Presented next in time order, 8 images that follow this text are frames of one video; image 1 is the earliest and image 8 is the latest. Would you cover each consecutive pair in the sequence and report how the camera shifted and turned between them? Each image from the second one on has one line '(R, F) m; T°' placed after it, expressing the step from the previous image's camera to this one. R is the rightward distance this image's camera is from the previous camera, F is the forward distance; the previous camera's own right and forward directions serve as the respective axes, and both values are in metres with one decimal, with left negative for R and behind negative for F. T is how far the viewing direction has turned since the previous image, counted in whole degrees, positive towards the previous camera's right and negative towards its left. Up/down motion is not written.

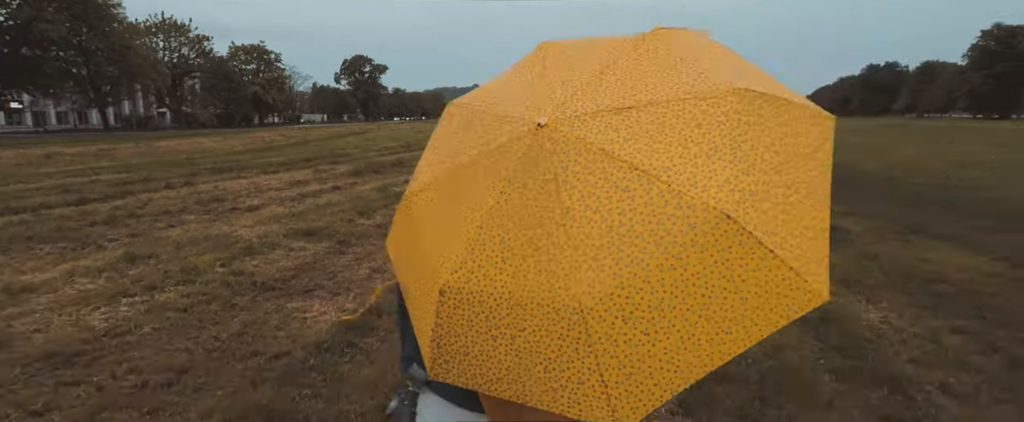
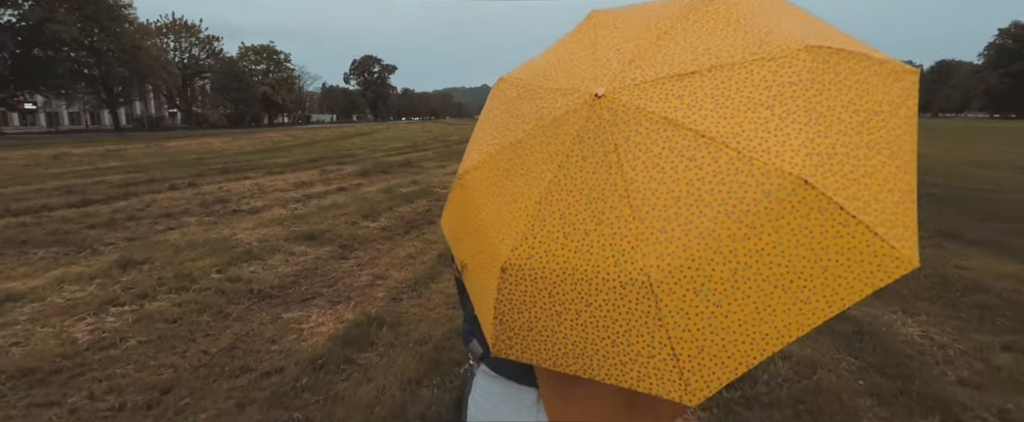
(0.0, +0.3) m; -1°
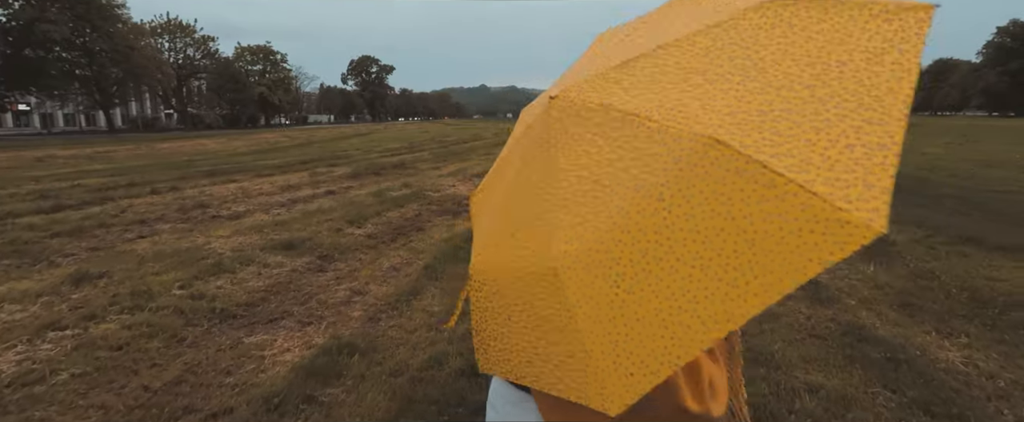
(+0.1, +0.4) m; 0°
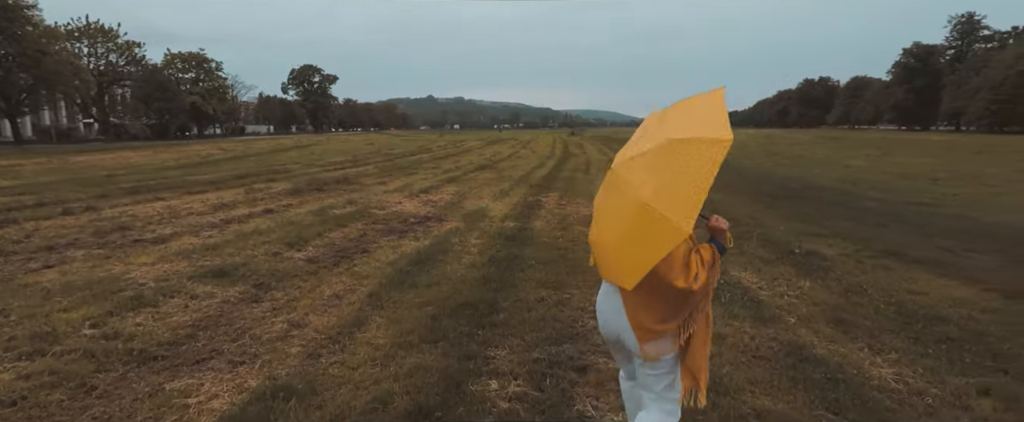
(0.0, +0.1) m; +6°
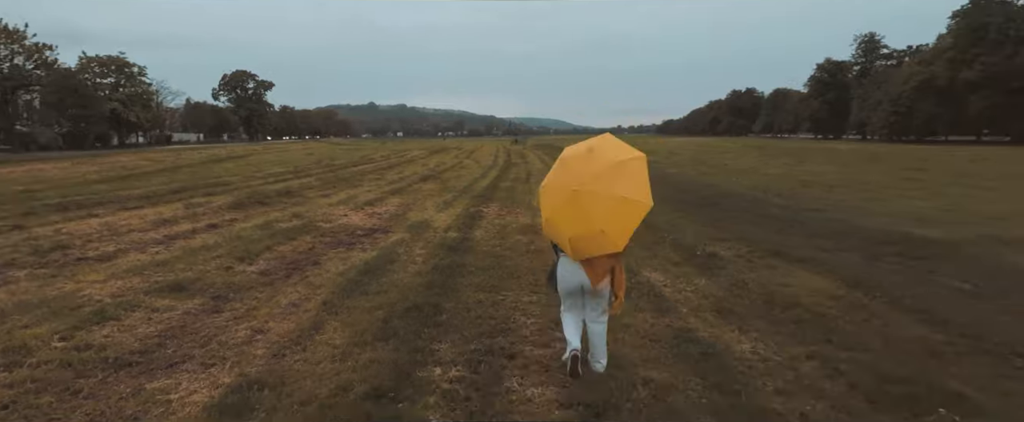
(+0.1, -0.8) m; +6°
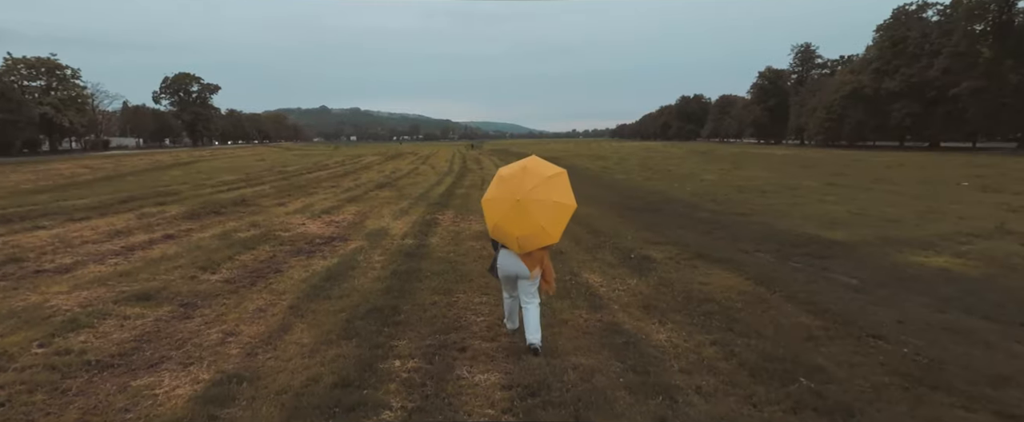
(+0.1, -0.7) m; +5°
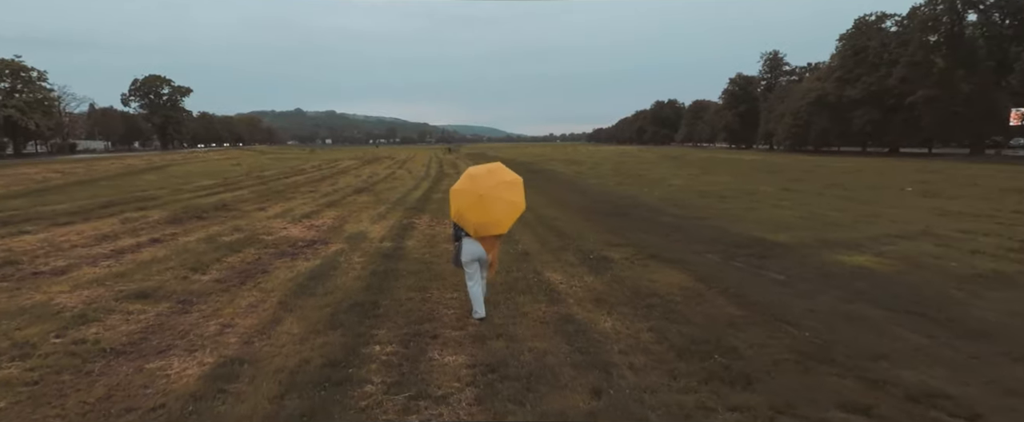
(+0.2, -0.8) m; +3°
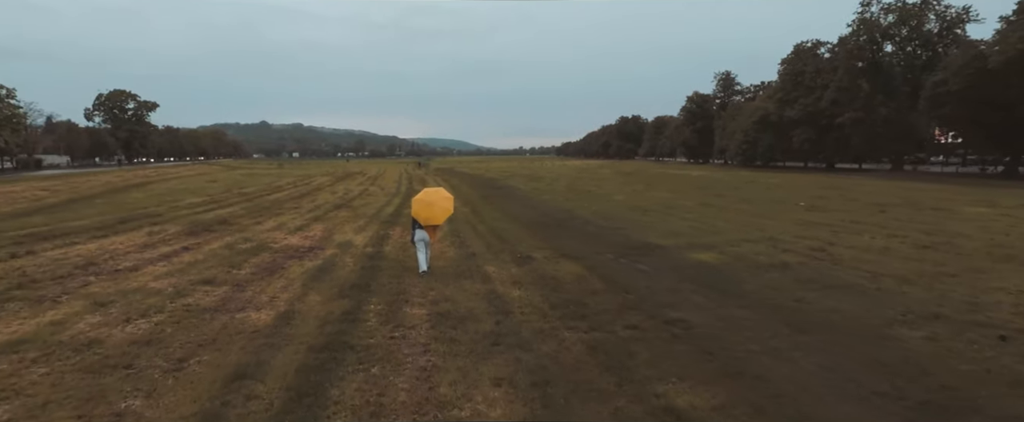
(+0.5, -3.7) m; +4°
